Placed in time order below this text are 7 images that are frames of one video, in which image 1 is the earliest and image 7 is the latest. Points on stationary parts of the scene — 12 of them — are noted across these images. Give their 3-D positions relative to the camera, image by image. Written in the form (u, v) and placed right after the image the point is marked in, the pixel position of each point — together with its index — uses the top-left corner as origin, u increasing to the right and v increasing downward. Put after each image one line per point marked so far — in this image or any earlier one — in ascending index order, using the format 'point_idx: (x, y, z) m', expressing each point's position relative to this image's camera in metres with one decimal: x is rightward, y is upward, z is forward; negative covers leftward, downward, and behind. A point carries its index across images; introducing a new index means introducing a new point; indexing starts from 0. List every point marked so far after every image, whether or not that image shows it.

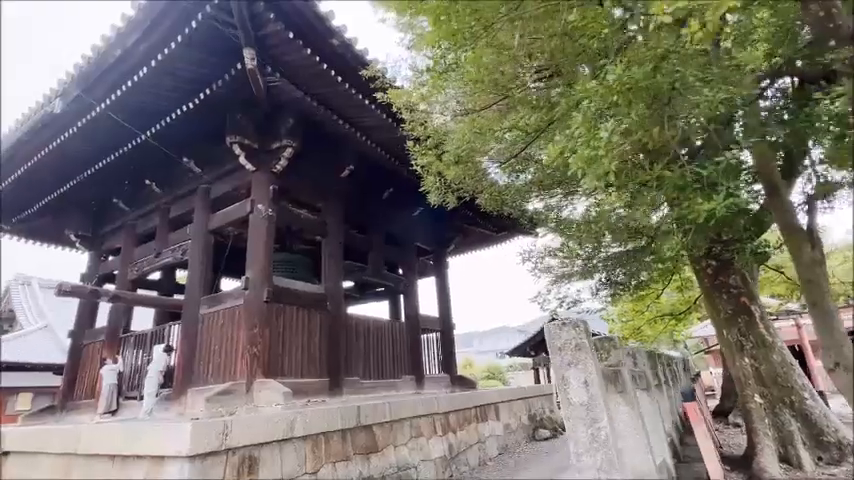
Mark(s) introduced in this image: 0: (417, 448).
0: (-0.1, -1.9, +3.8) m
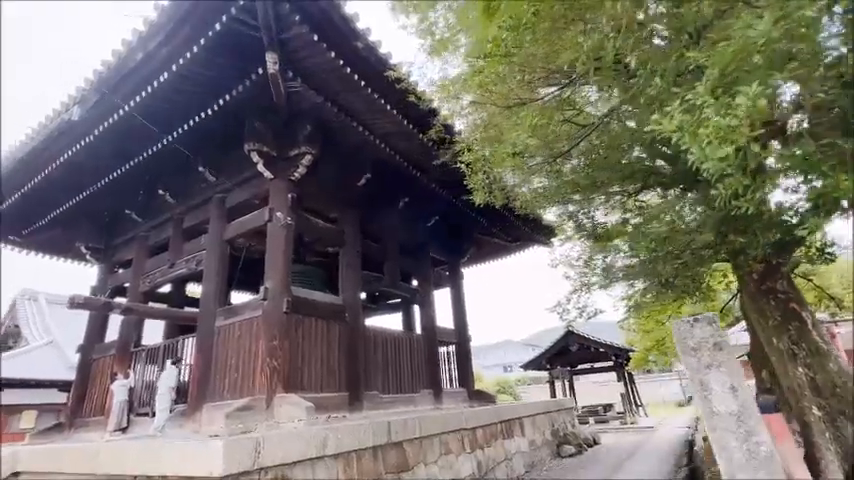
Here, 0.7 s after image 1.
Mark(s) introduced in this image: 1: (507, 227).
0: (+0.2, -1.9, +3.6) m
1: (+1.4, +0.2, +7.6) m
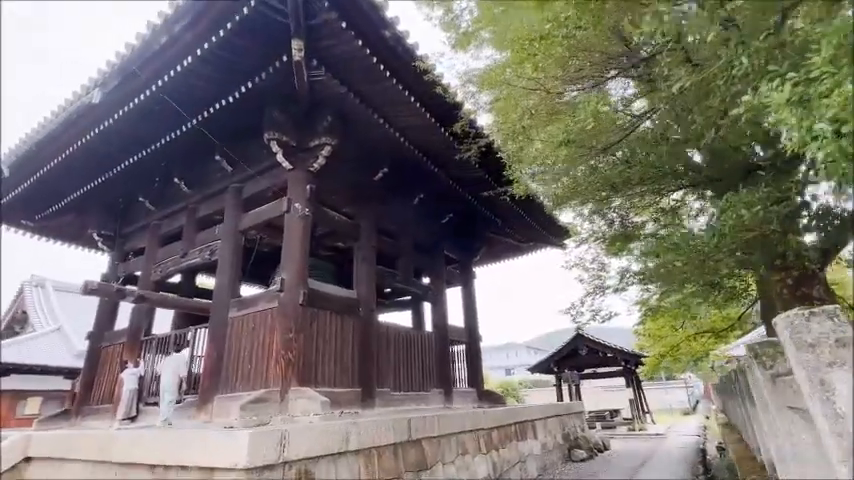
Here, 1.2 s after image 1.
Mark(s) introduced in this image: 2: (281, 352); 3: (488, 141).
0: (+0.3, -1.9, +3.6) m
1: (+1.6, +0.2, +7.5) m
2: (-1.3, -1.0, +3.9) m
3: (+0.7, +1.2, +5.0) m
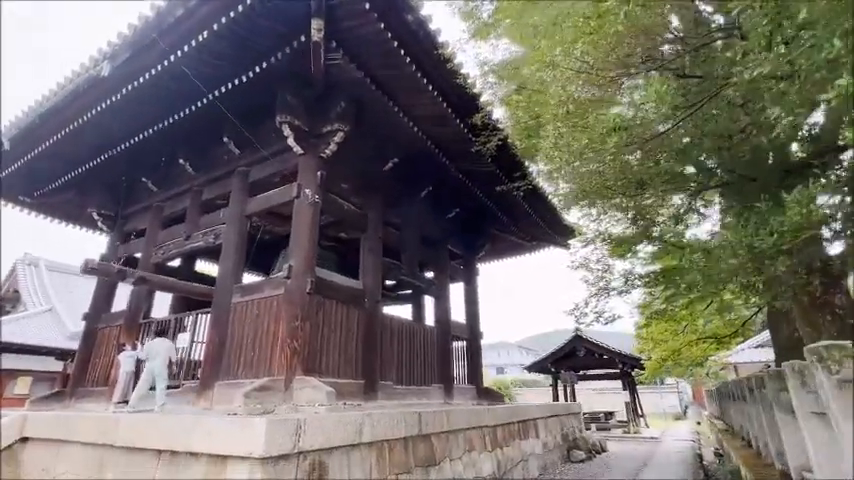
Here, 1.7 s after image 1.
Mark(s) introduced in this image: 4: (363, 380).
0: (+0.4, -1.8, +3.5) m
1: (+1.7, +0.2, +7.4) m
2: (-1.3, -0.9, +3.8) m
3: (+0.9, +1.2, +4.9) m
4: (-0.7, -1.5, +4.6) m
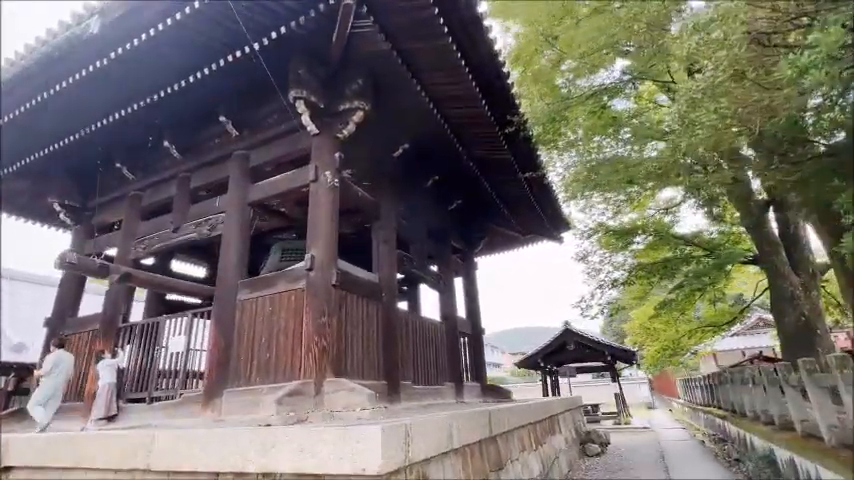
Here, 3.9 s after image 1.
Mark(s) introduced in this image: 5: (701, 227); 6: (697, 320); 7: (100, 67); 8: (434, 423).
0: (+0.7, -1.7, +3.2) m
1: (+1.7, +0.4, +7.3) m
2: (-0.9, -0.8, +3.4) m
3: (+1.1, +1.3, +4.7) m
4: (-0.4, -1.4, +4.2) m
5: (+4.4, +0.2, +6.9) m
6: (+4.6, -1.4, +7.2) m
7: (-3.0, +1.5, +3.8) m
8: (0.0, -0.9, +2.0) m
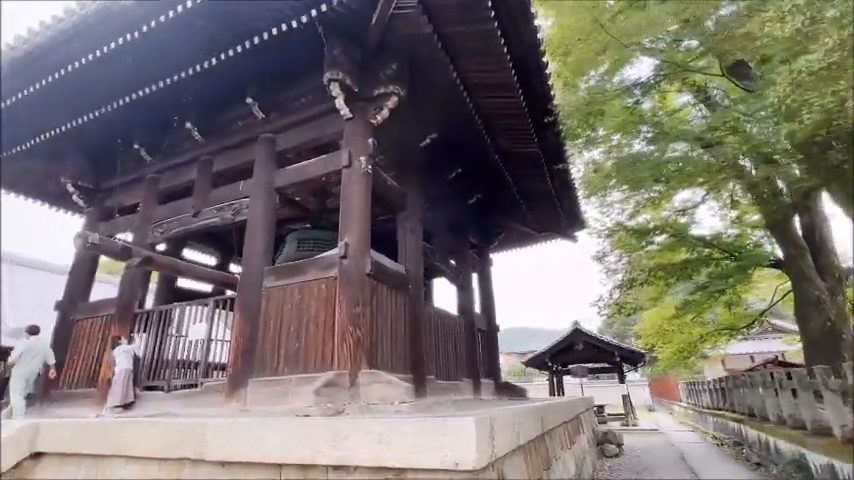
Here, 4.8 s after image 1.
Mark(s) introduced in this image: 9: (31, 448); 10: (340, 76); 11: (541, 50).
0: (+1.0, -1.7, +3.2) m
1: (+2.0, +0.4, +7.2) m
2: (-0.6, -0.7, +3.3) m
3: (+1.4, +1.4, +4.6) m
4: (-0.1, -1.3, +4.1) m
5: (+4.7, +0.2, +6.8) m
6: (+4.8, -1.4, +7.2) m
7: (-2.6, +1.7, +3.6) m
8: (+0.3, -0.8, +1.9) m
9: (-2.1, -1.1, +2.2) m
10: (-0.8, +1.5, +3.7) m
11: (+1.1, +1.8, +4.0) m
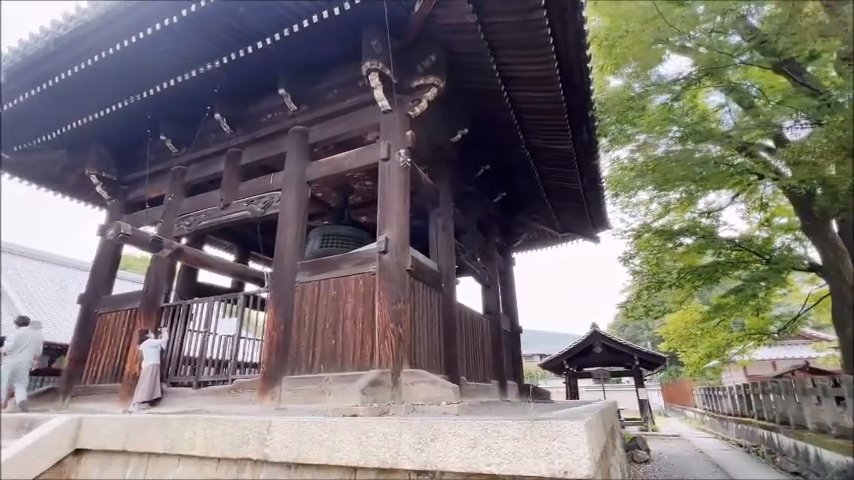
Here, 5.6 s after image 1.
0: (+1.3, -1.6, +3.0) m
1: (+2.4, +0.4, +7.0) m
2: (-0.3, -0.6, +3.2) m
3: (+1.8, +1.4, +4.5) m
4: (+0.2, -1.3, +4.0) m
5: (+5.1, +0.1, +6.6) m
6: (+5.2, -1.5, +7.0) m
7: (-2.2, +1.8, +3.5) m
8: (+0.7, -0.8, +1.8) m
9: (-1.8, -1.0, +2.1) m
10: (-0.4, +1.5, +3.6) m
11: (+1.4, +1.8, +3.8) m
